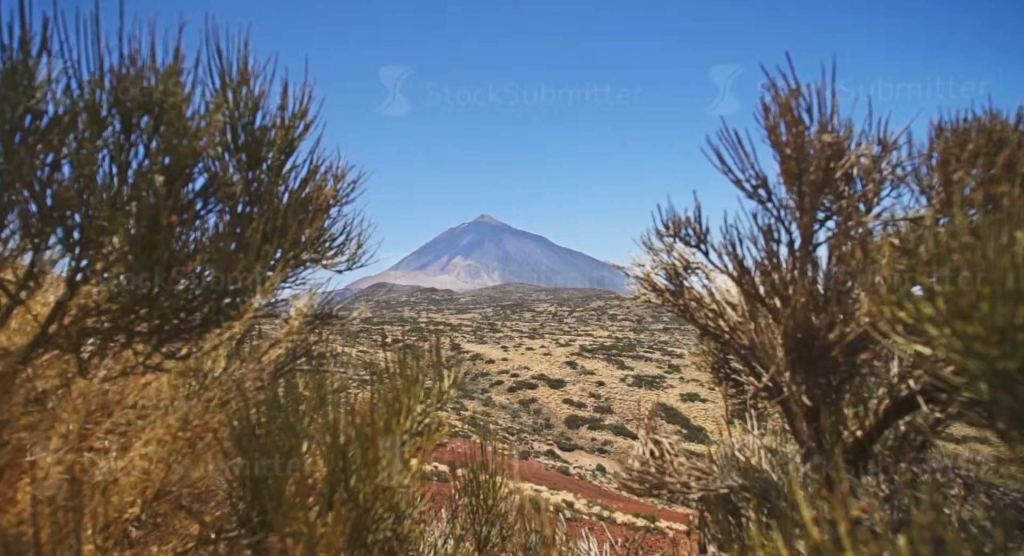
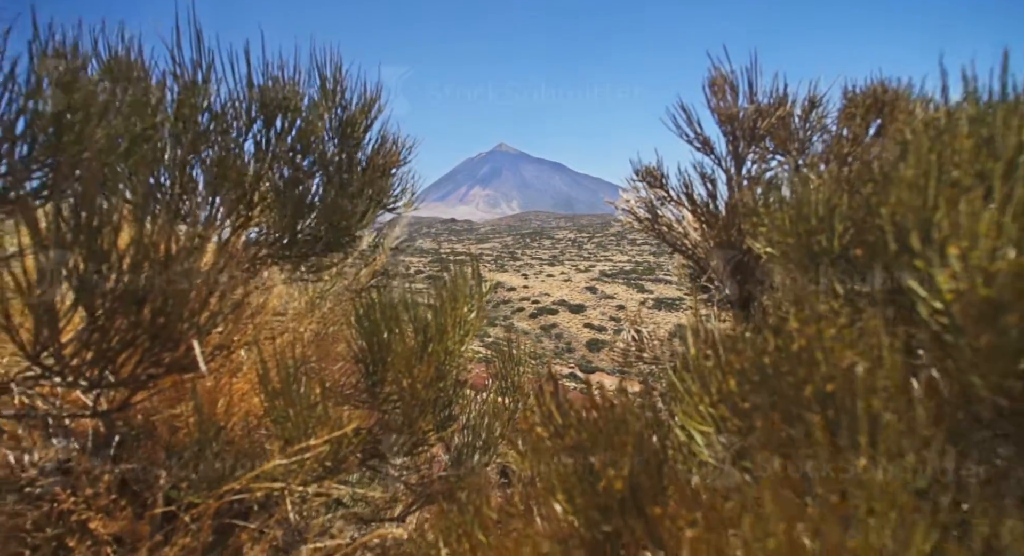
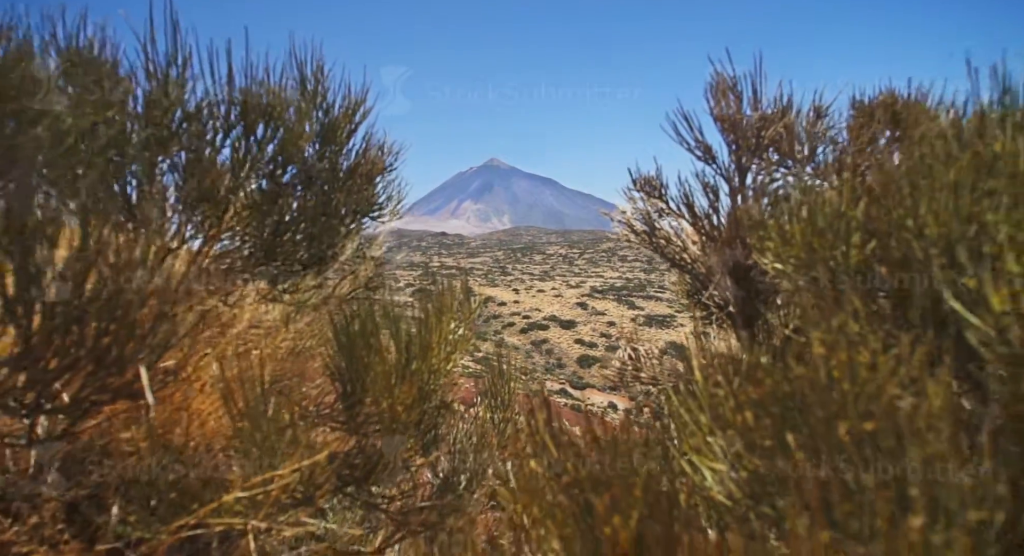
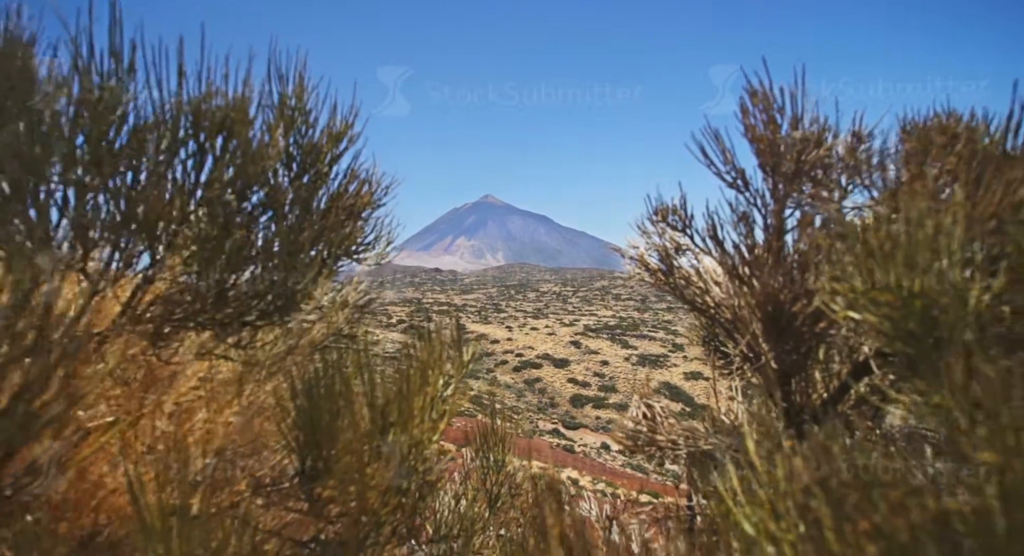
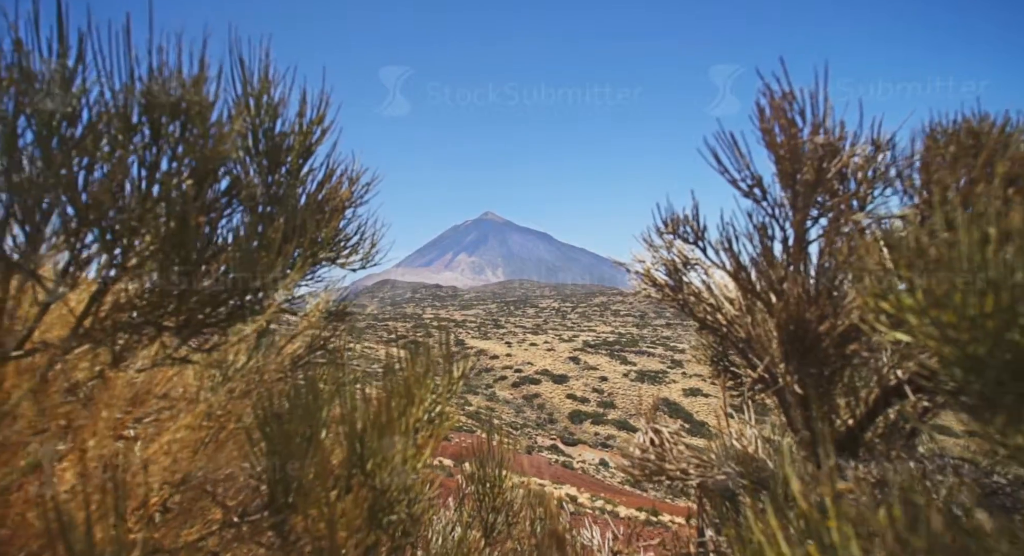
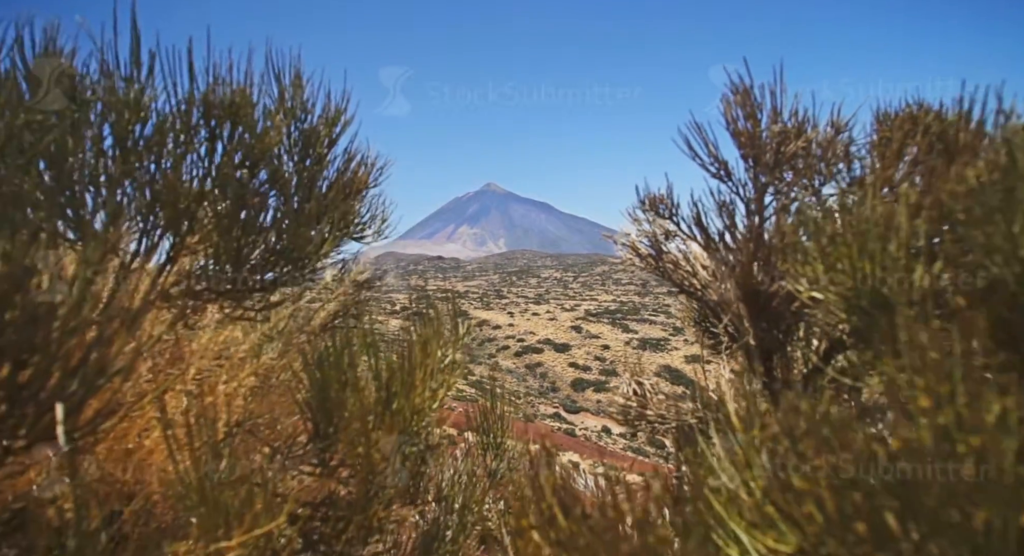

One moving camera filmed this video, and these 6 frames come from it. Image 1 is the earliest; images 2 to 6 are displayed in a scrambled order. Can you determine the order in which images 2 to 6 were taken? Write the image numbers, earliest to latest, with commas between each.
5, 4, 6, 3, 2
